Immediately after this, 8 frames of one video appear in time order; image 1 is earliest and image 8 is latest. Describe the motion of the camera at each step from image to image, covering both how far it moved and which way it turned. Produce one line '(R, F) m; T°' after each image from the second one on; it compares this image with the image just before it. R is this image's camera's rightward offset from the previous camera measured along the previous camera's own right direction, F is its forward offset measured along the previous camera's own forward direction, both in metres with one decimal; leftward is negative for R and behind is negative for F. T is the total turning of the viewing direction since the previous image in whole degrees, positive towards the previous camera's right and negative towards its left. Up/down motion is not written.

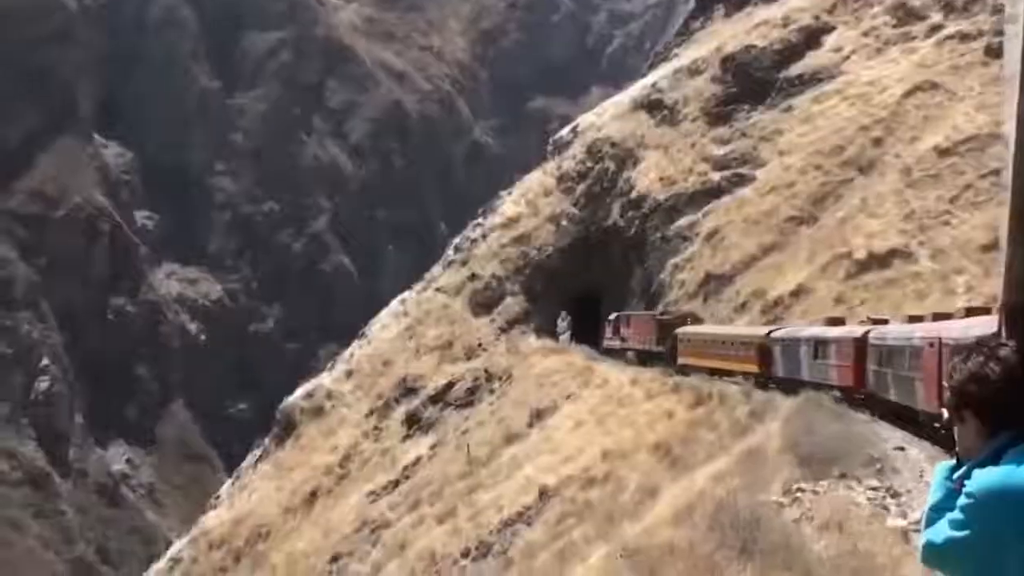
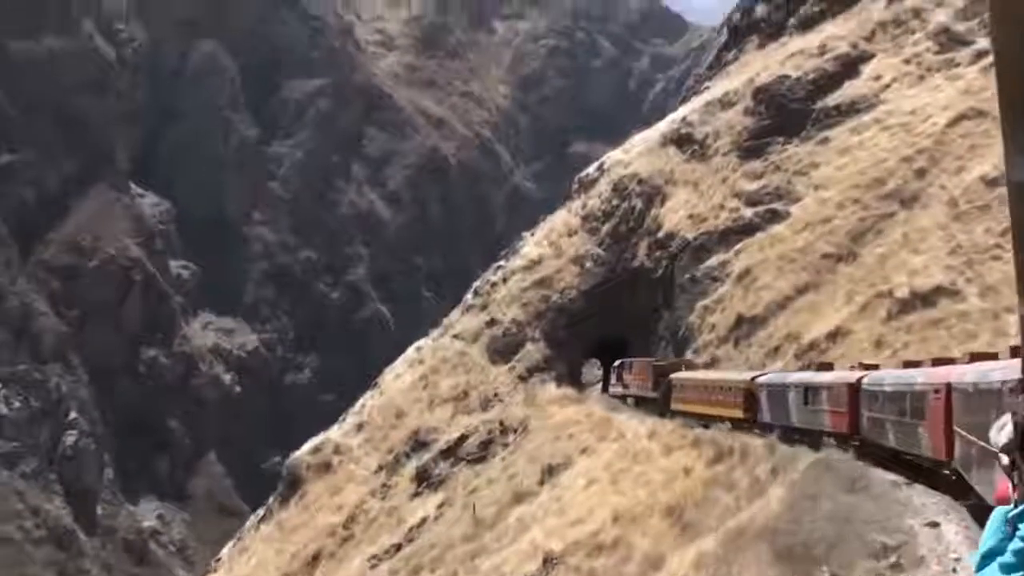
(+1.3, +3.3) m; -2°
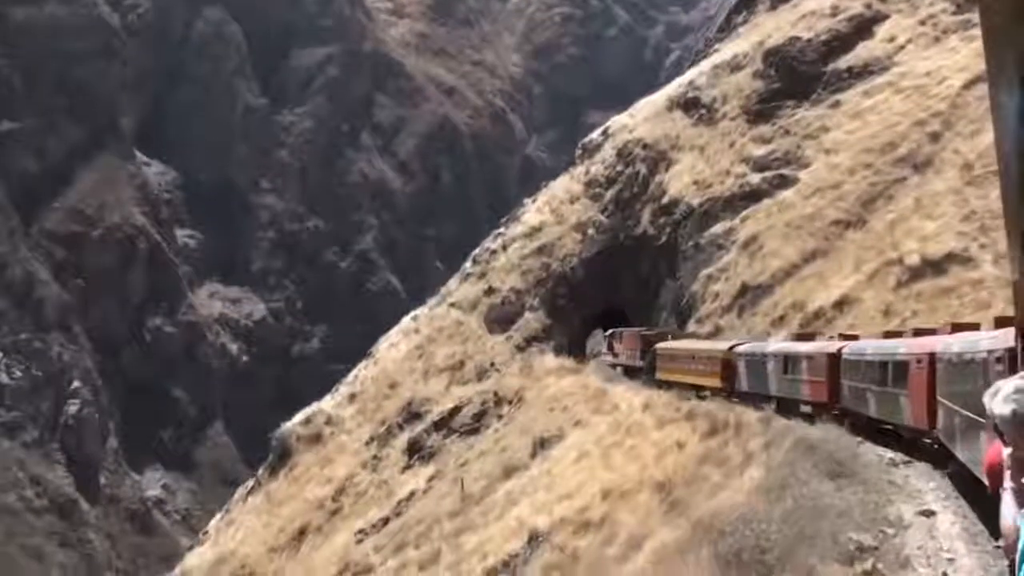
(+0.8, +1.7) m; -1°
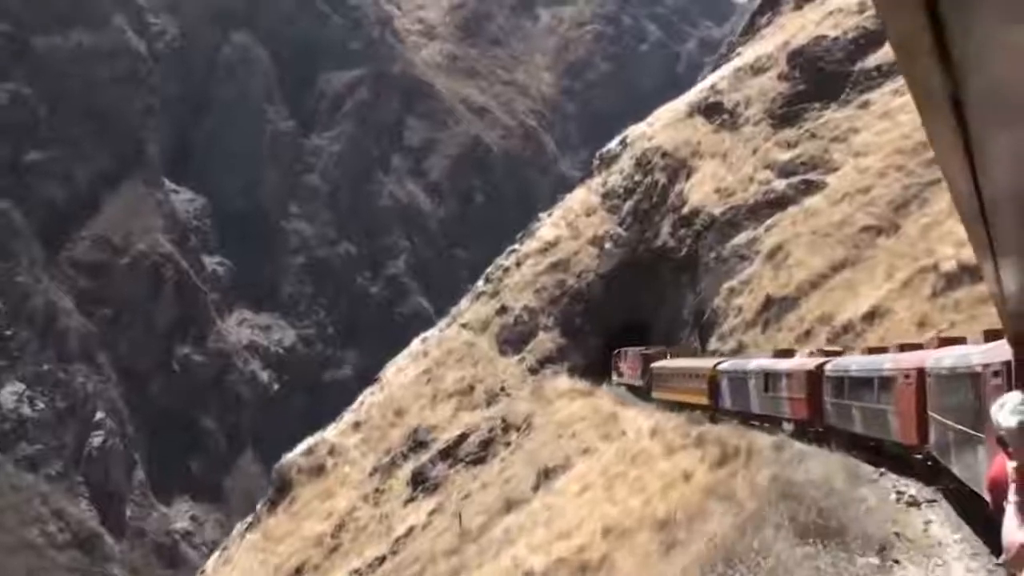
(+1.3, +2.9) m; -2°
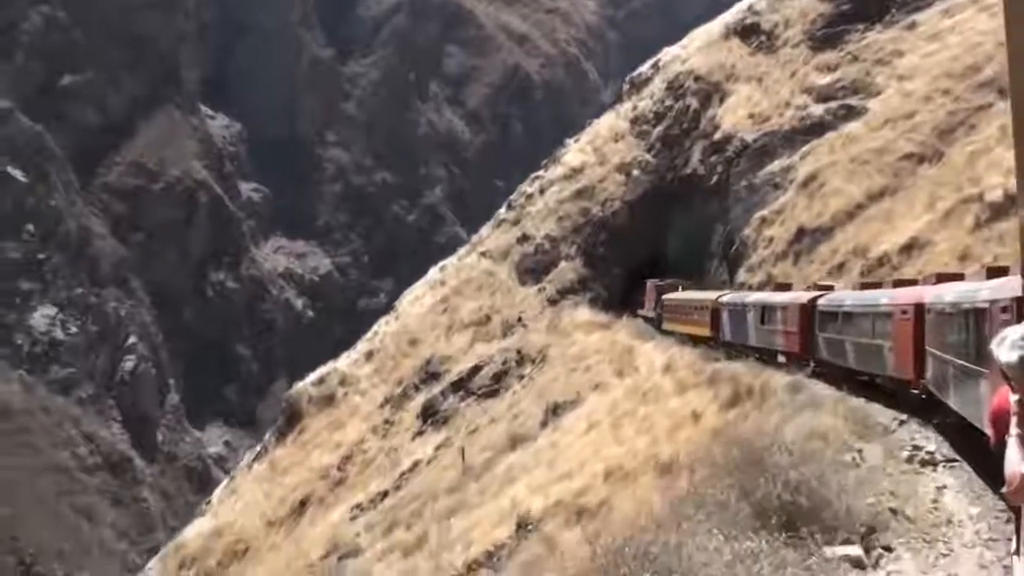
(+0.9, +2.1) m; -2°
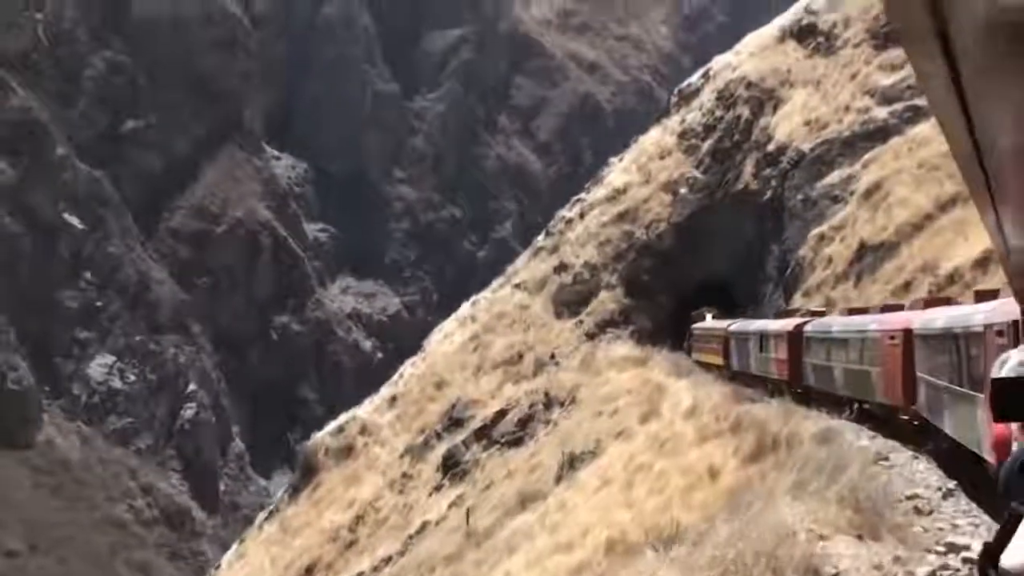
(+1.9, +4.4) m; -4°
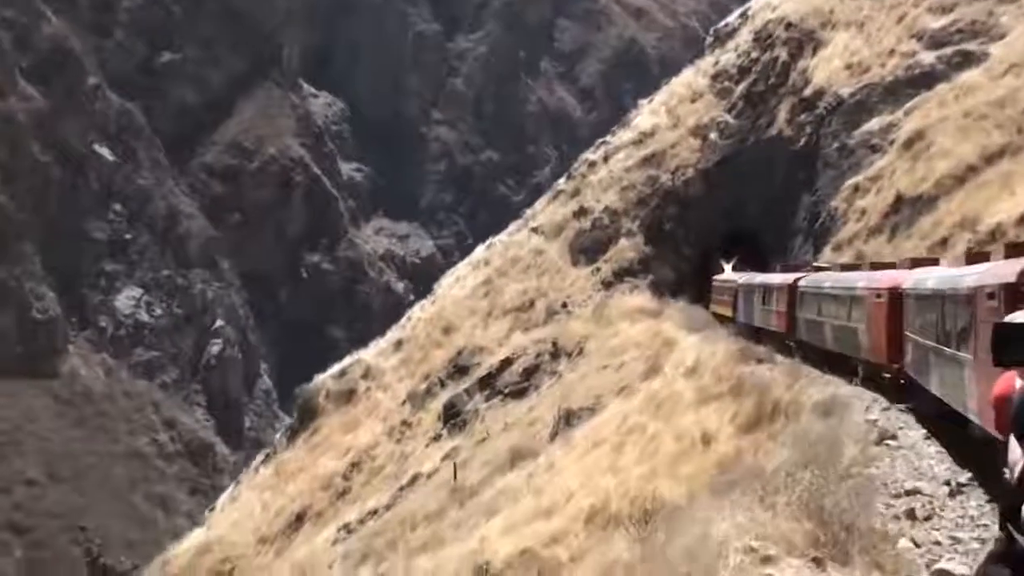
(+1.0, +2.1) m; -2°
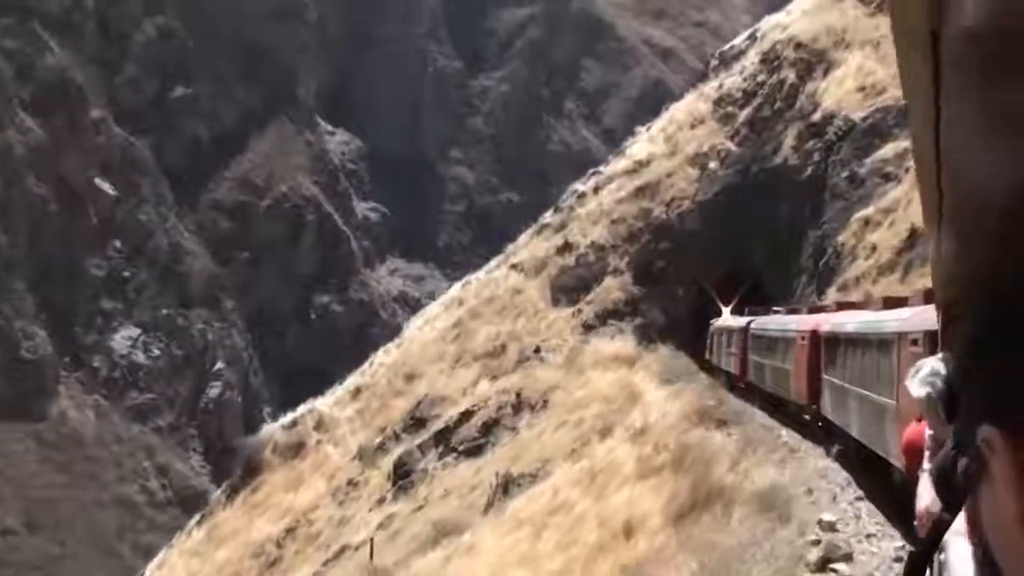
(+1.9, +4.3) m; -2°
